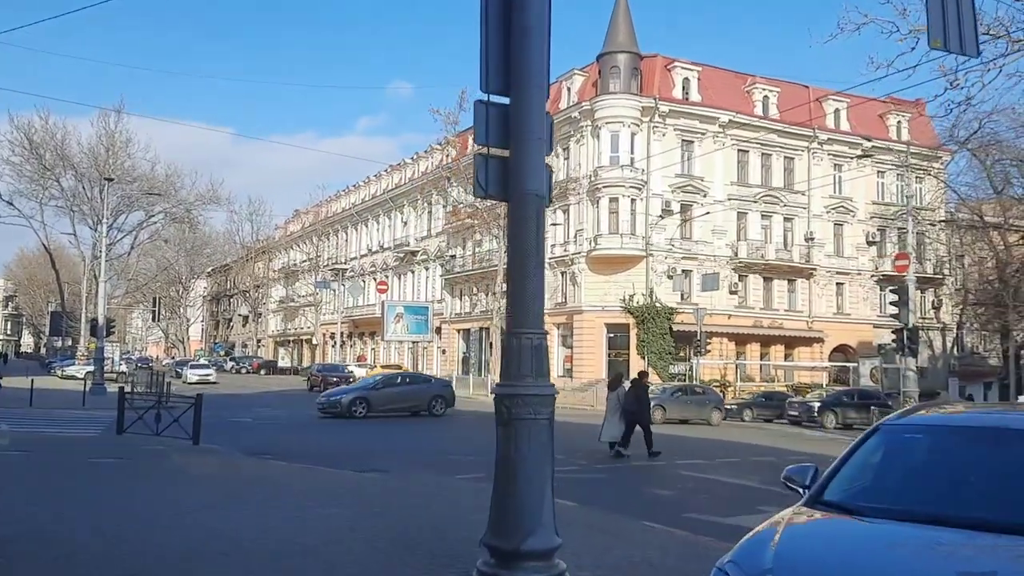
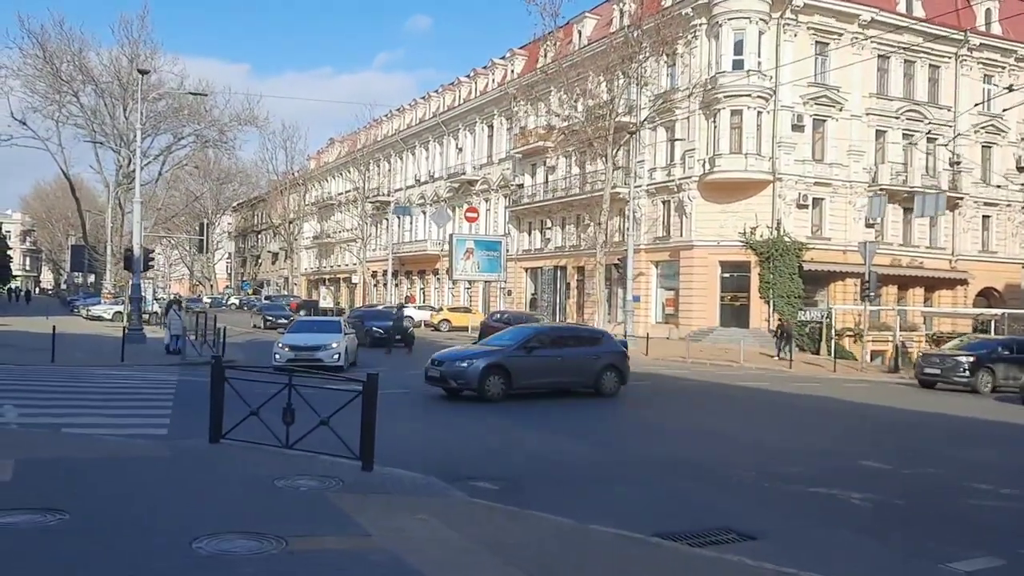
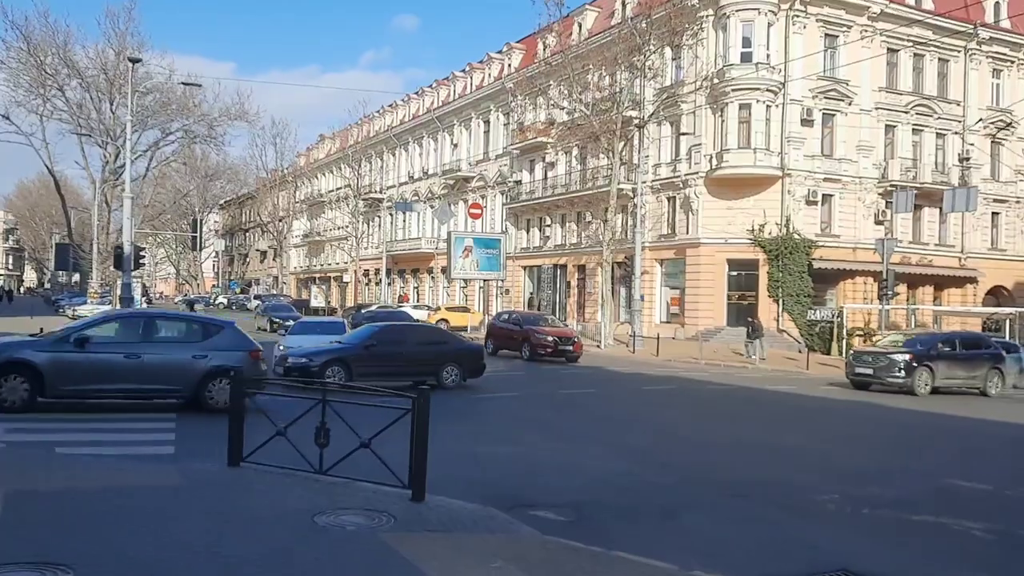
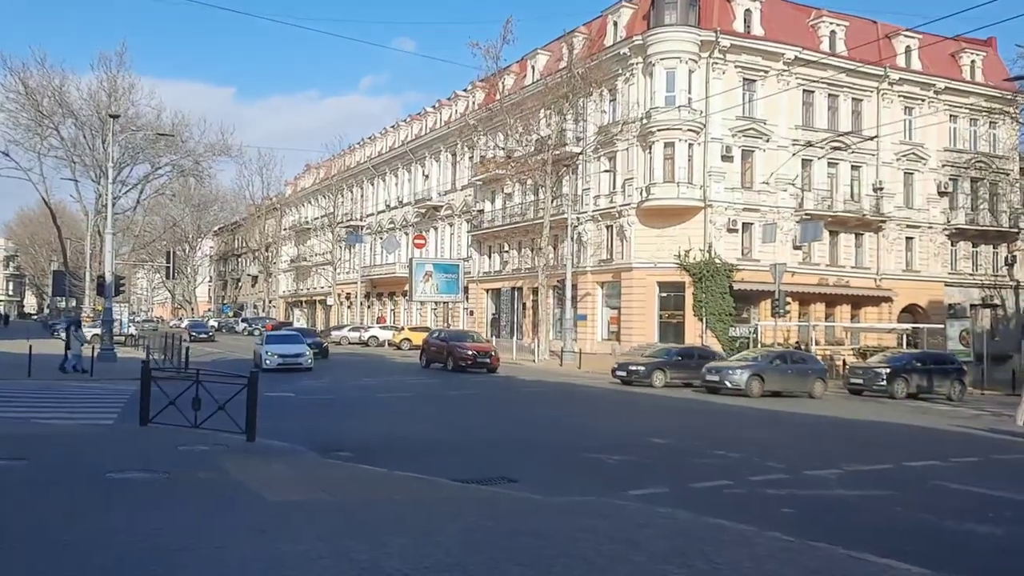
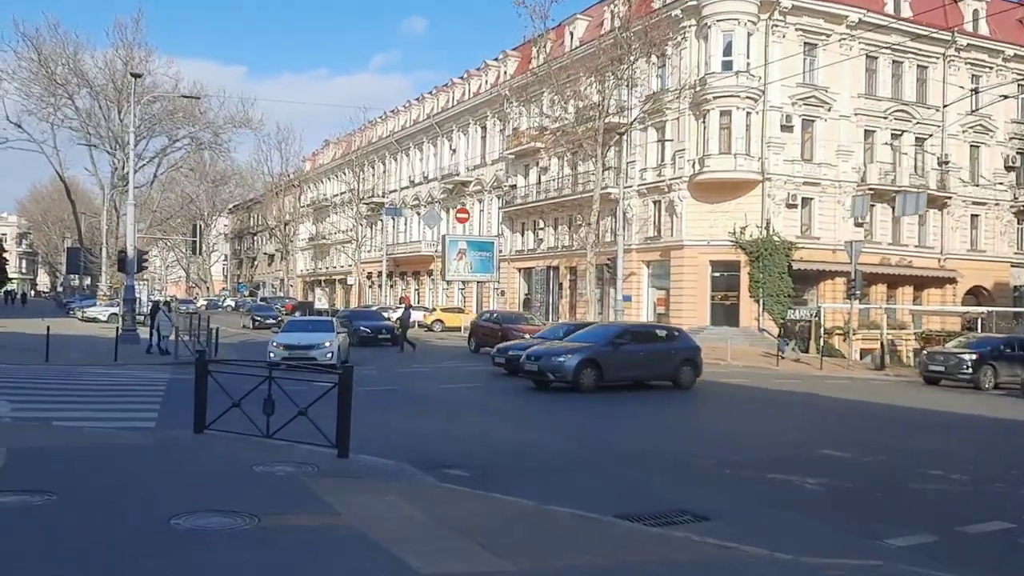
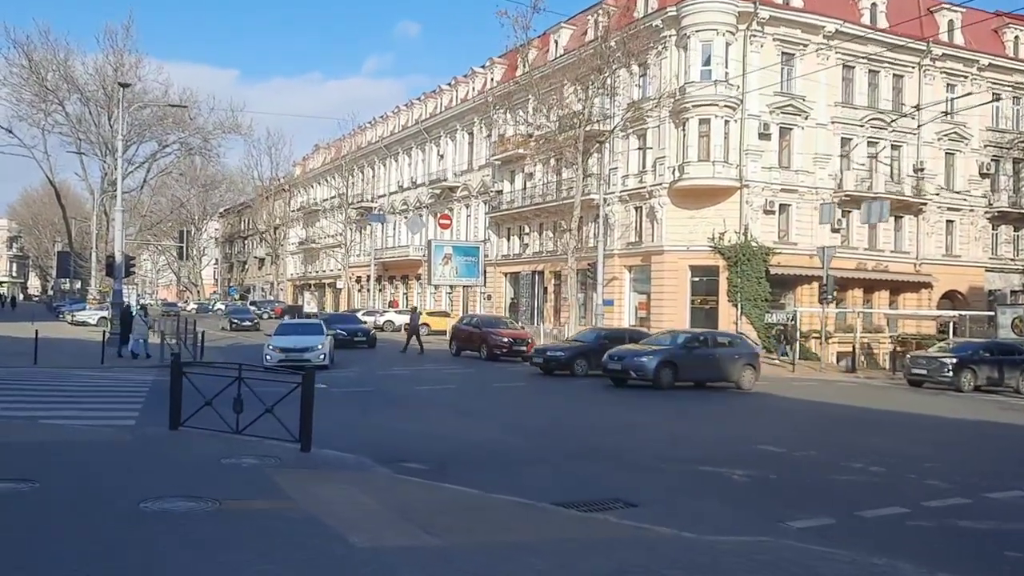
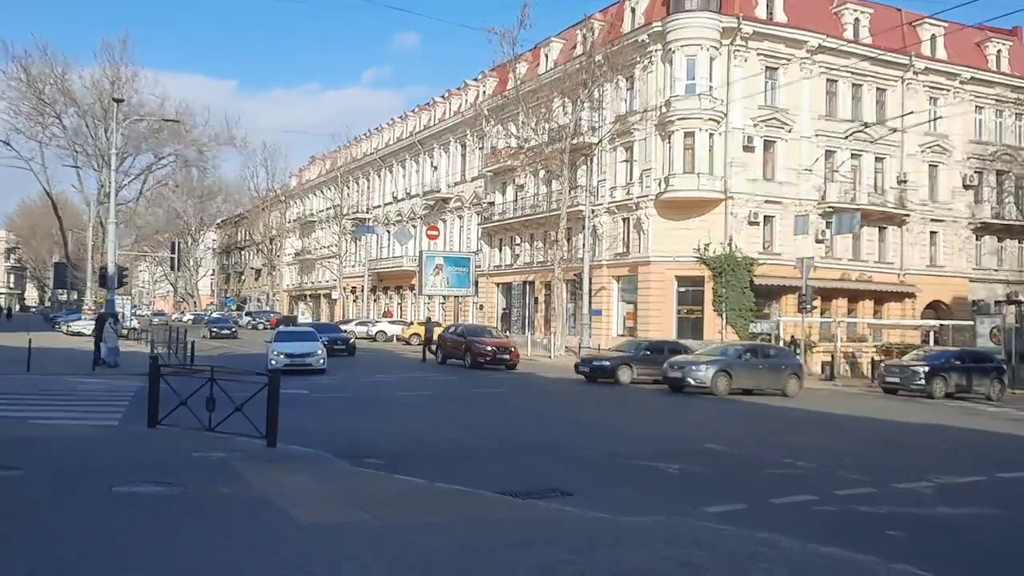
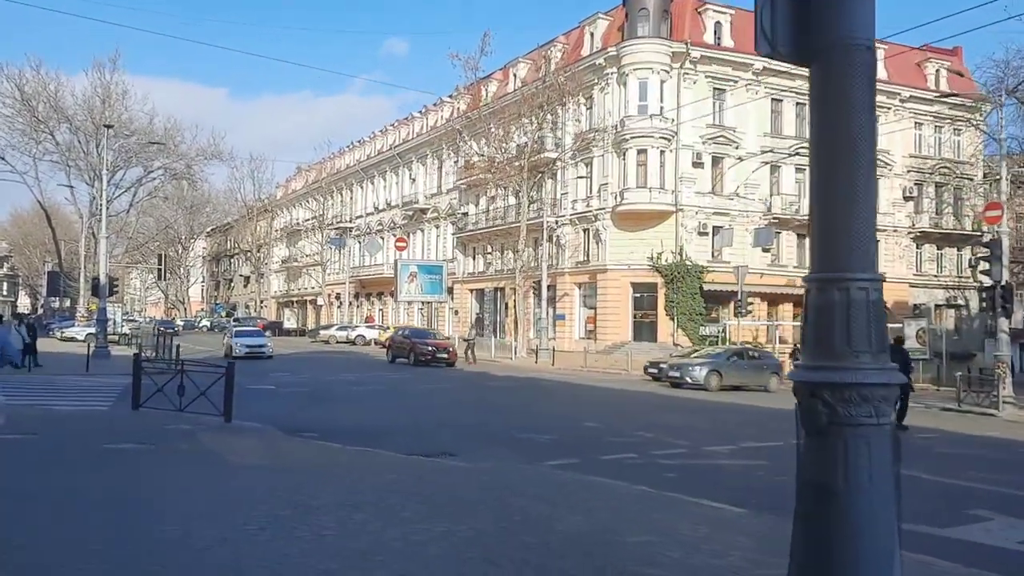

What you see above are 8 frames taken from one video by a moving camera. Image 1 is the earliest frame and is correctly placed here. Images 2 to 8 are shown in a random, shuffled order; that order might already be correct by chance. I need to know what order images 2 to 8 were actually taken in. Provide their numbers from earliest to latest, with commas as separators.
8, 4, 7, 6, 5, 2, 3
